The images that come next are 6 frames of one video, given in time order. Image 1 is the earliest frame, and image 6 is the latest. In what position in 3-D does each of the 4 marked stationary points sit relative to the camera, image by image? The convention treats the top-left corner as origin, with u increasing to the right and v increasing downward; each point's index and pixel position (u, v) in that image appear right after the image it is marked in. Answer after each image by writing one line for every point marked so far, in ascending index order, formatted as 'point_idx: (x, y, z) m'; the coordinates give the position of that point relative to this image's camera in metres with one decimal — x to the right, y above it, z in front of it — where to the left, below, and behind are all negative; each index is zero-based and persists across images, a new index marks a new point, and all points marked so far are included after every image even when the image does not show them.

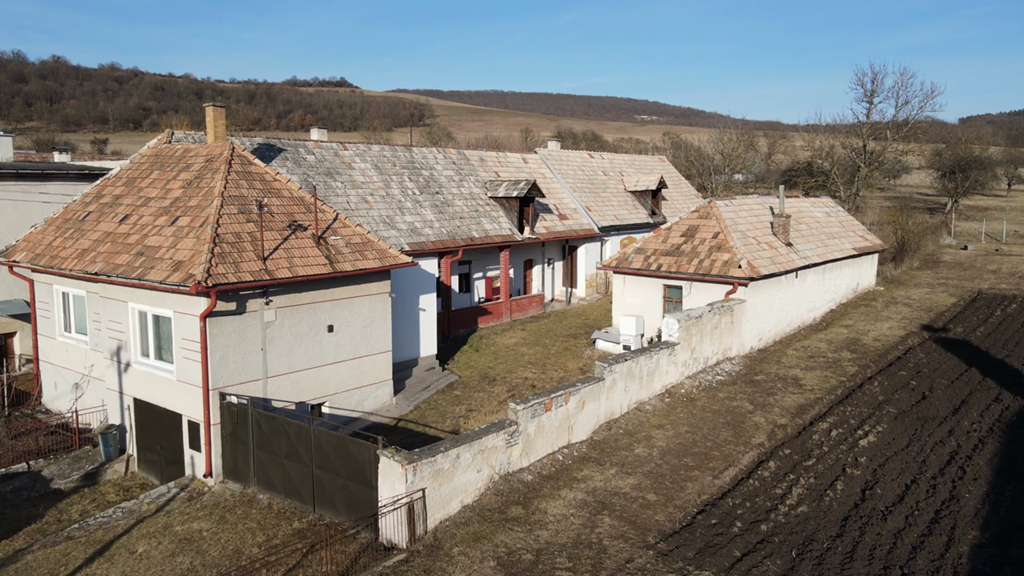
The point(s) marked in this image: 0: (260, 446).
0: (-3.7, -2.3, +11.6) m
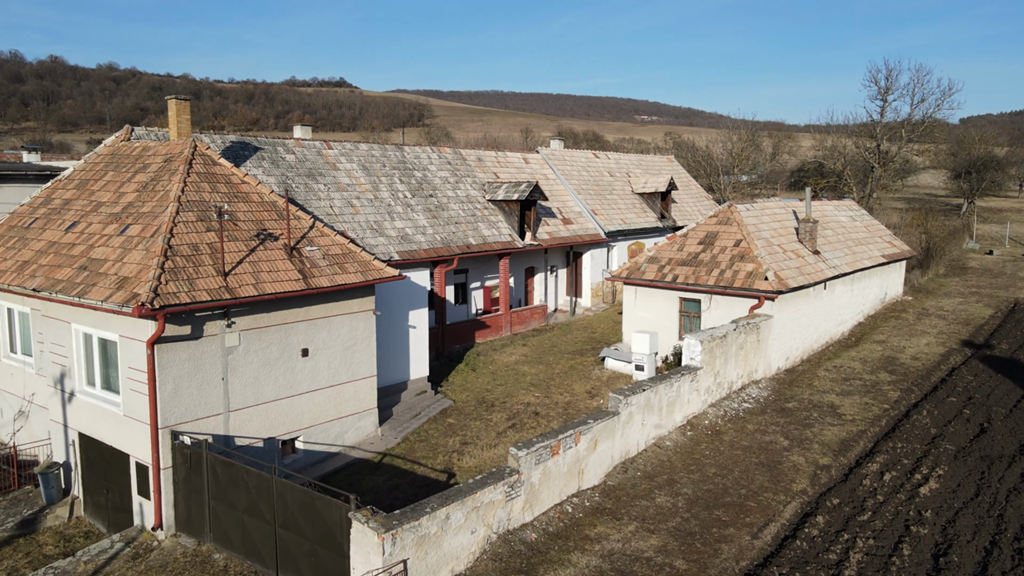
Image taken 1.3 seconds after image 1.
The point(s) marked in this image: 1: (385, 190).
0: (-3.7, -2.6, +9.8) m
1: (-3.0, +2.3, +18.5) m
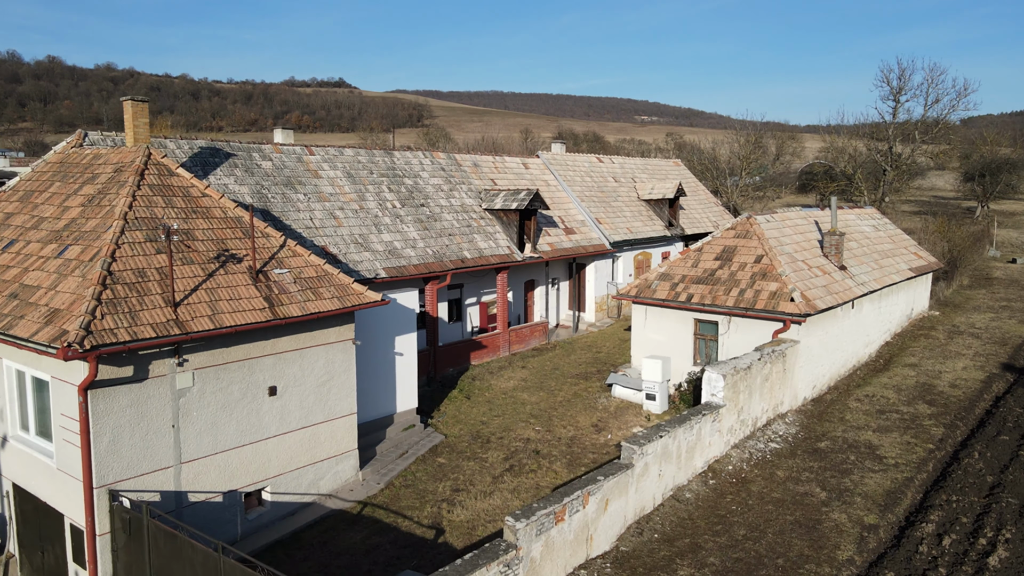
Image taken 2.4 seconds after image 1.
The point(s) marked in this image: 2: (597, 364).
0: (-3.7, -3.0, +8.3) m
1: (-3.0, +1.9, +17.0) m
2: (+2.0, -1.8, +18.2) m
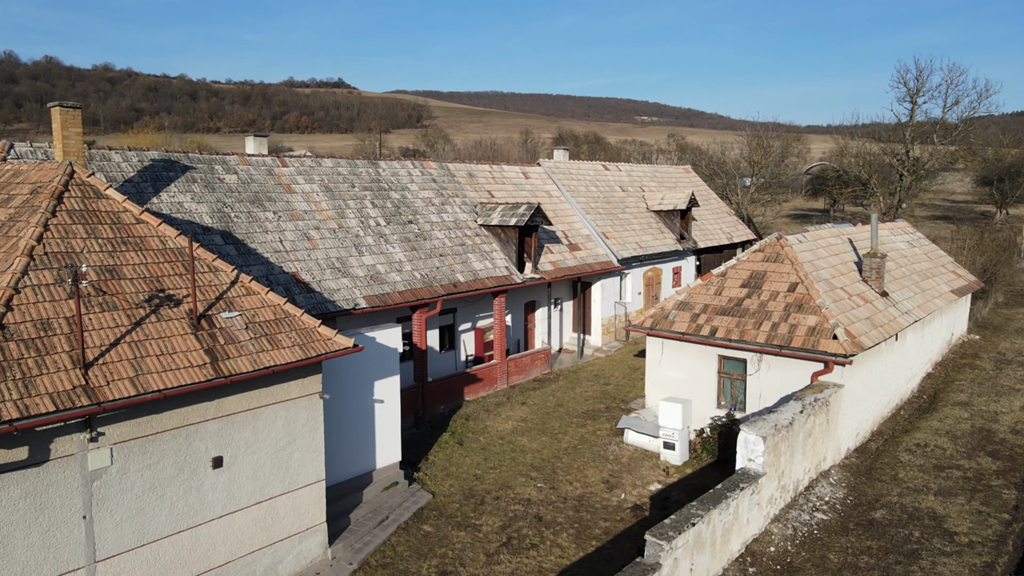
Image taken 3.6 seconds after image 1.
0: (-3.7, -3.5, +6.4) m
1: (-3.0, +1.4, +15.1) m
2: (+1.9, -2.3, +16.3) m
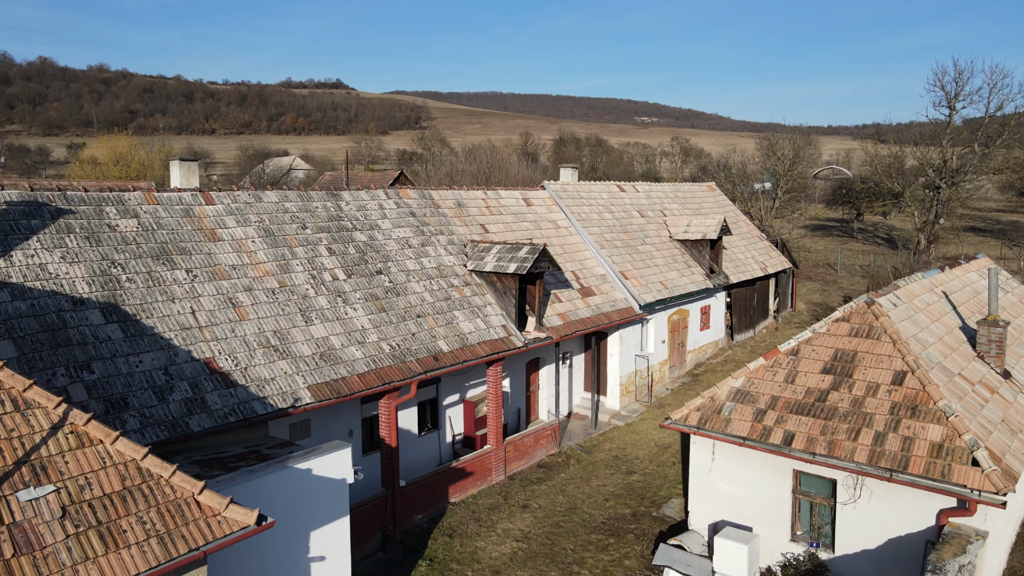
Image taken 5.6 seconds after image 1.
0: (-3.8, -4.6, +2.8) m
1: (-3.1, +0.3, +11.4) m
2: (+1.9, -3.4, +12.7) m
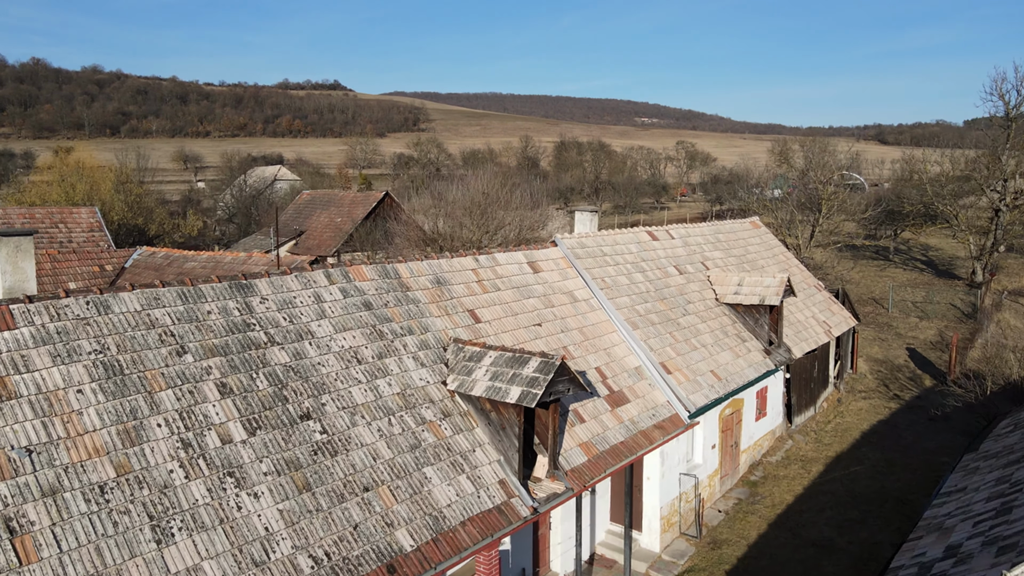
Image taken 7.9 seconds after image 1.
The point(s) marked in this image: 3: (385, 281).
0: (-3.7, -6.1, -1.7) m
1: (-3.0, -1.2, +6.9) m
2: (+1.9, -4.9, +8.1) m
3: (-1.7, +0.1, +10.3) m
